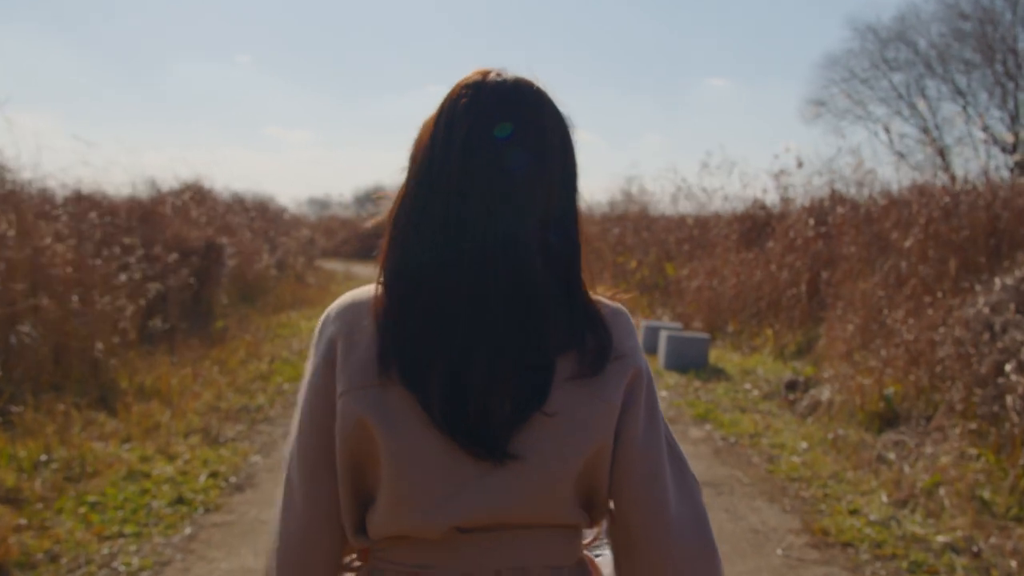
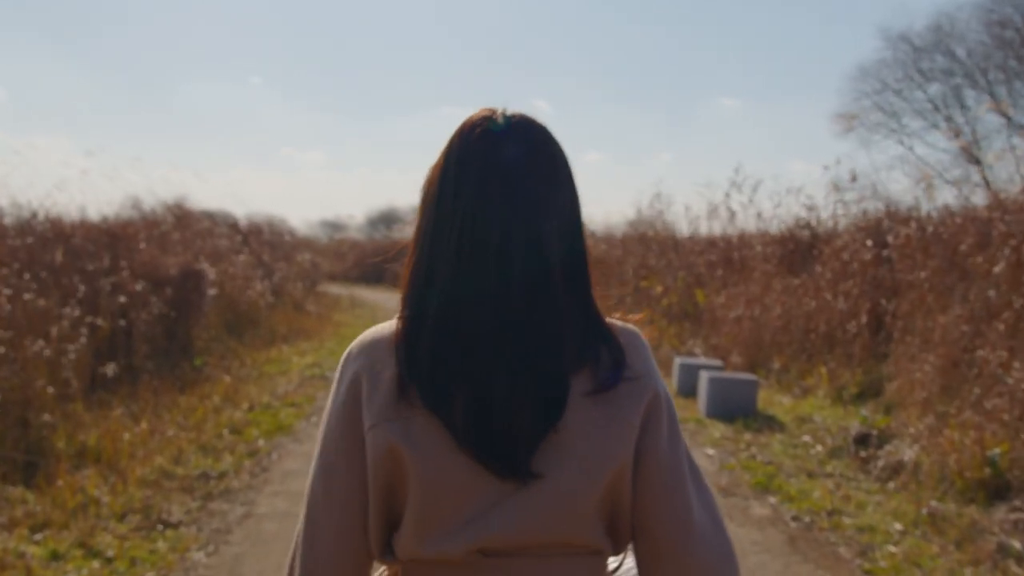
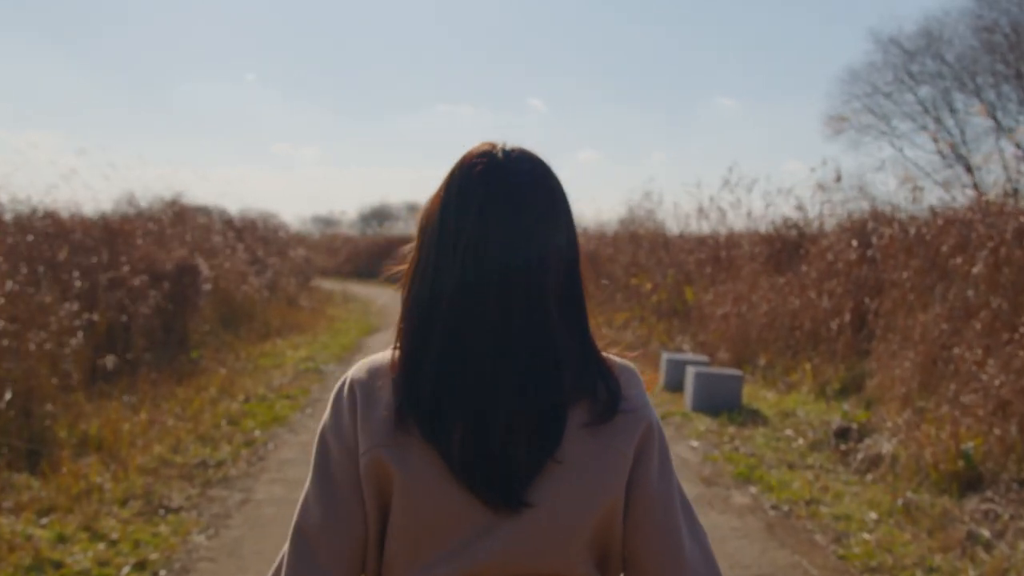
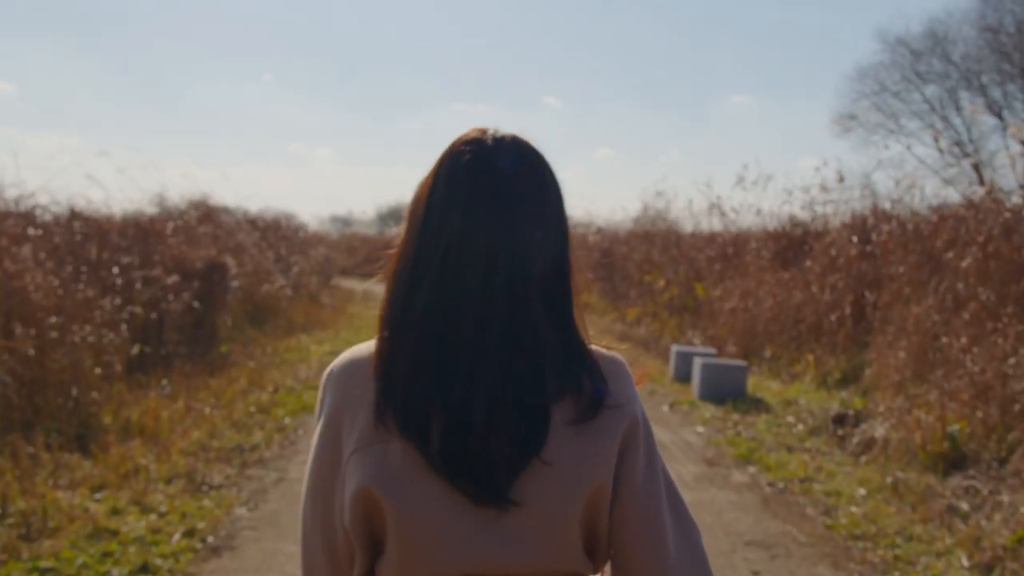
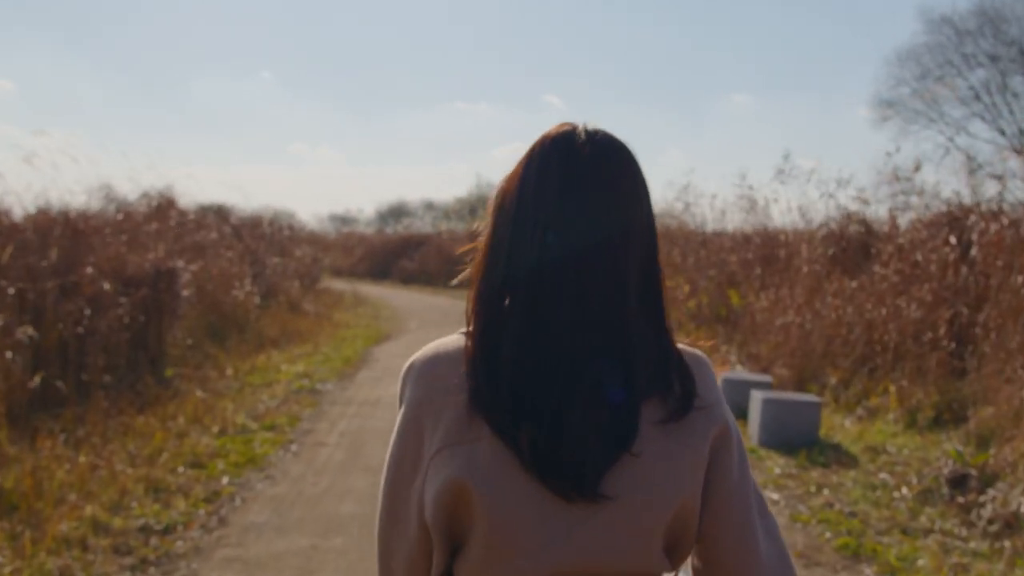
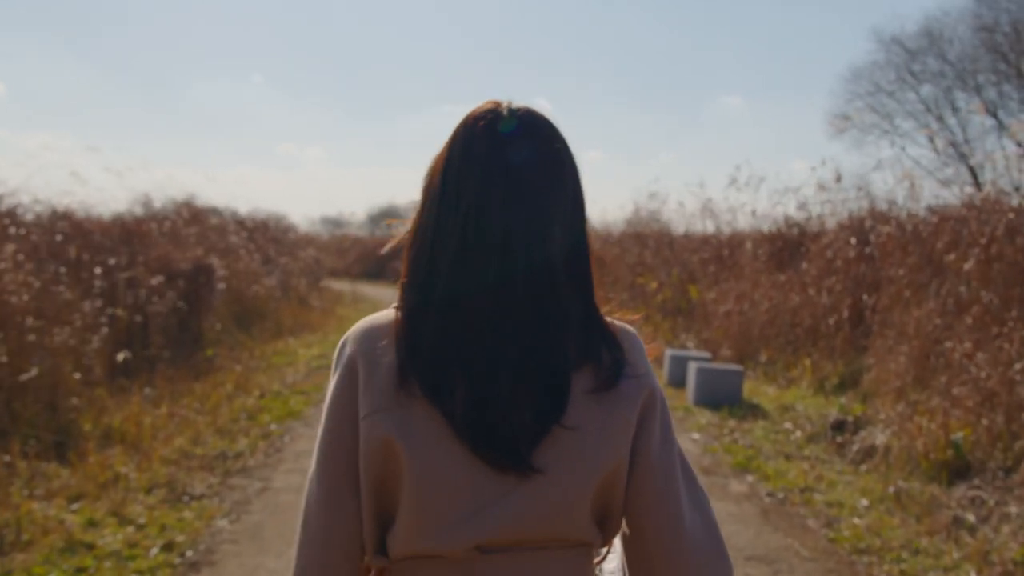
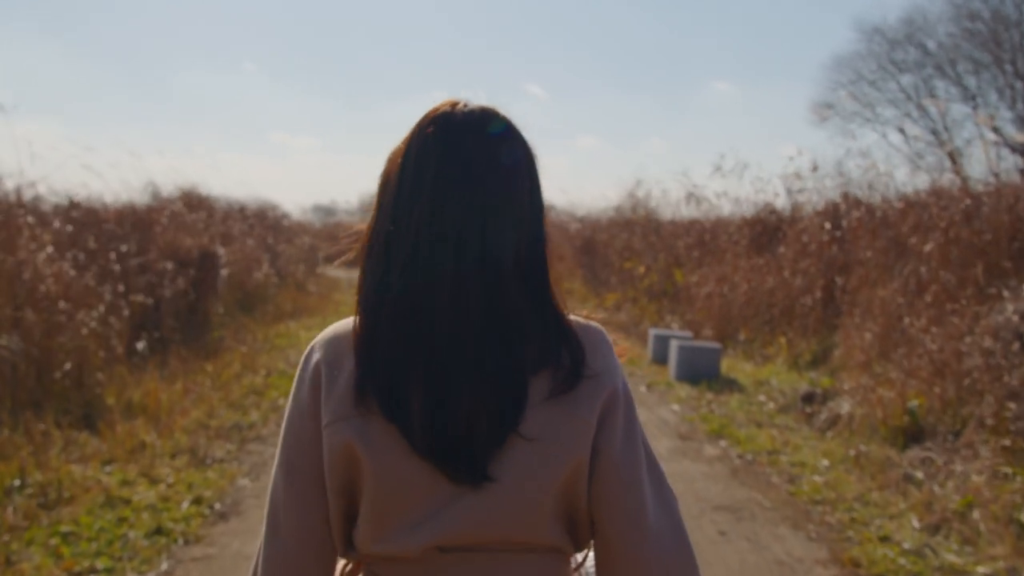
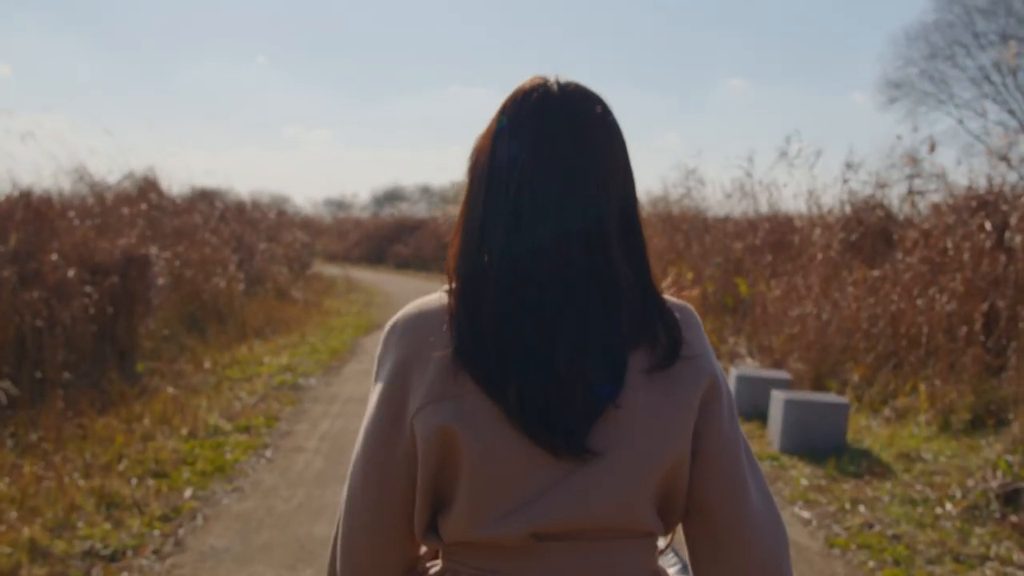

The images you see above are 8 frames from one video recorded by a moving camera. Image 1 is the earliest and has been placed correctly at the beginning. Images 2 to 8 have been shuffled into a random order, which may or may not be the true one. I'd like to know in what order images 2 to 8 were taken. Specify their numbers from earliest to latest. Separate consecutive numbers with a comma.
7, 4, 6, 3, 2, 5, 8
